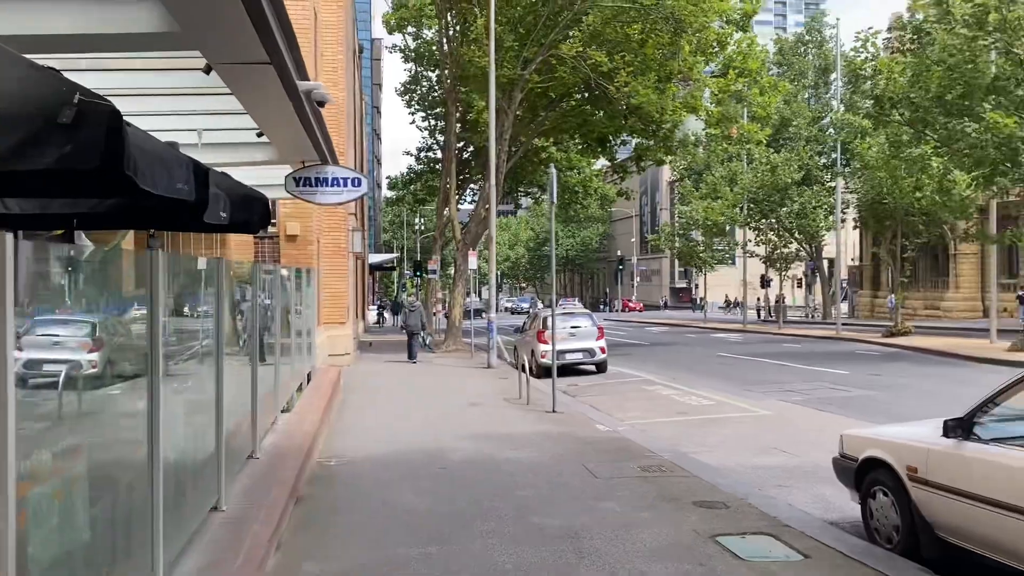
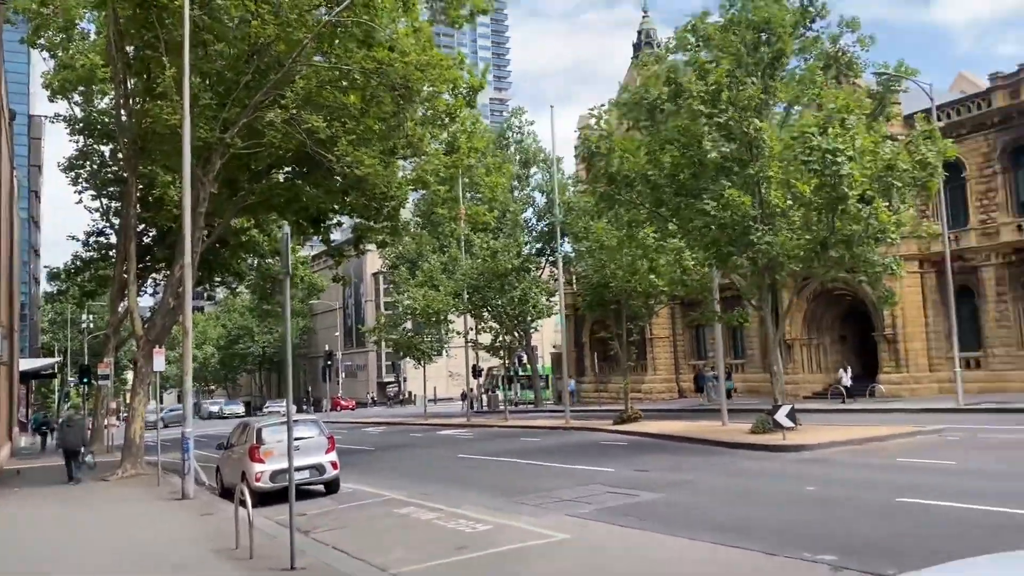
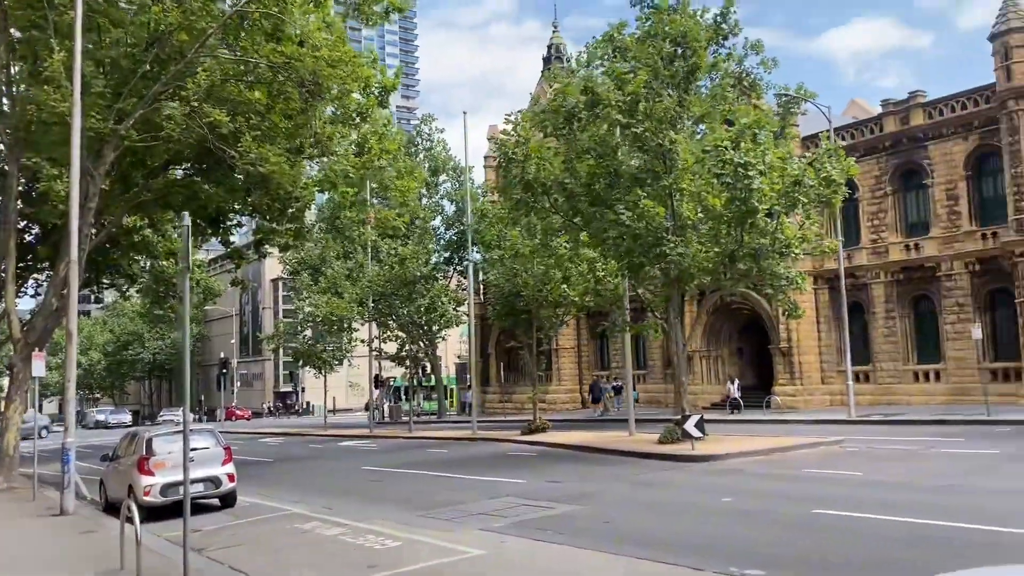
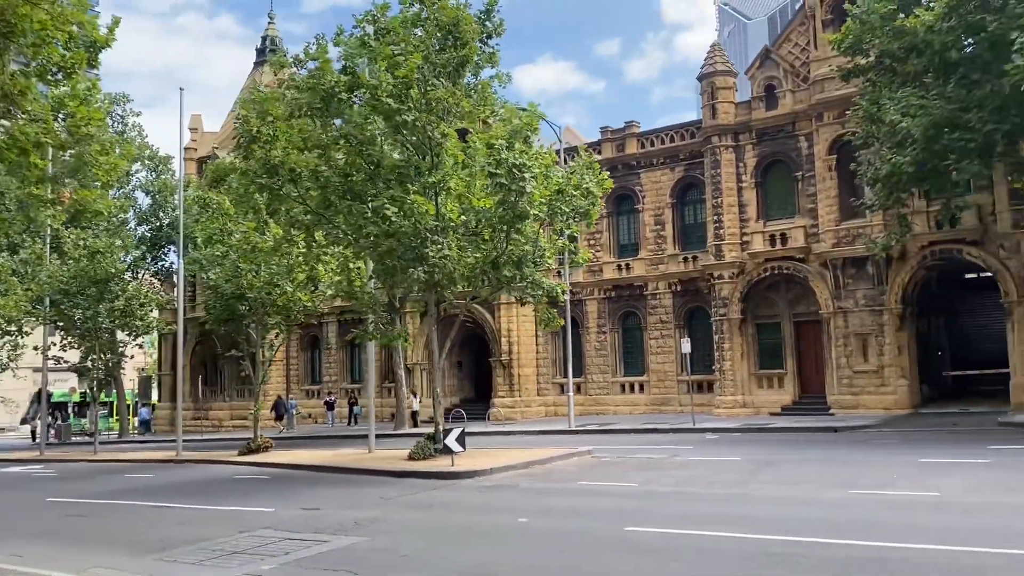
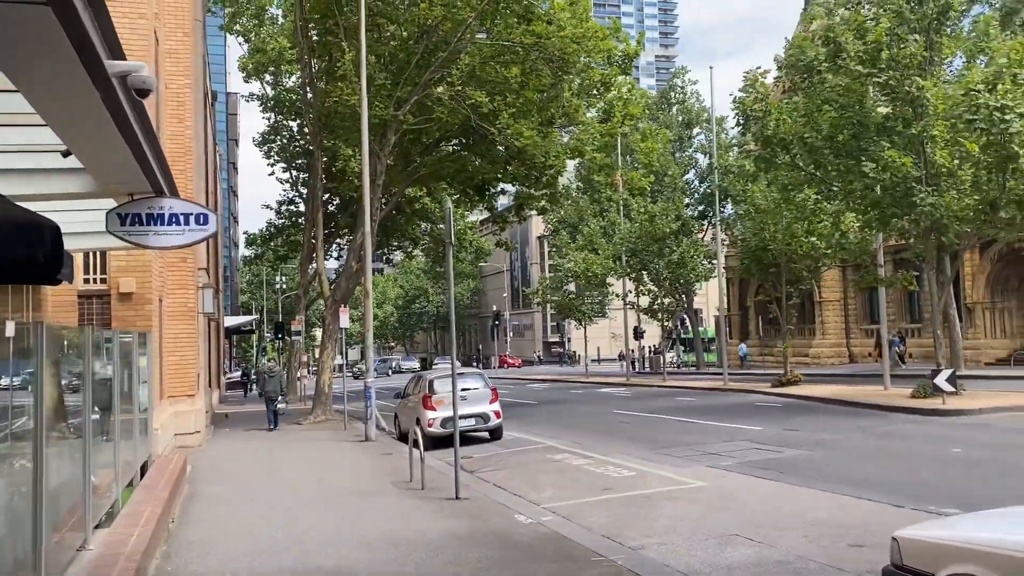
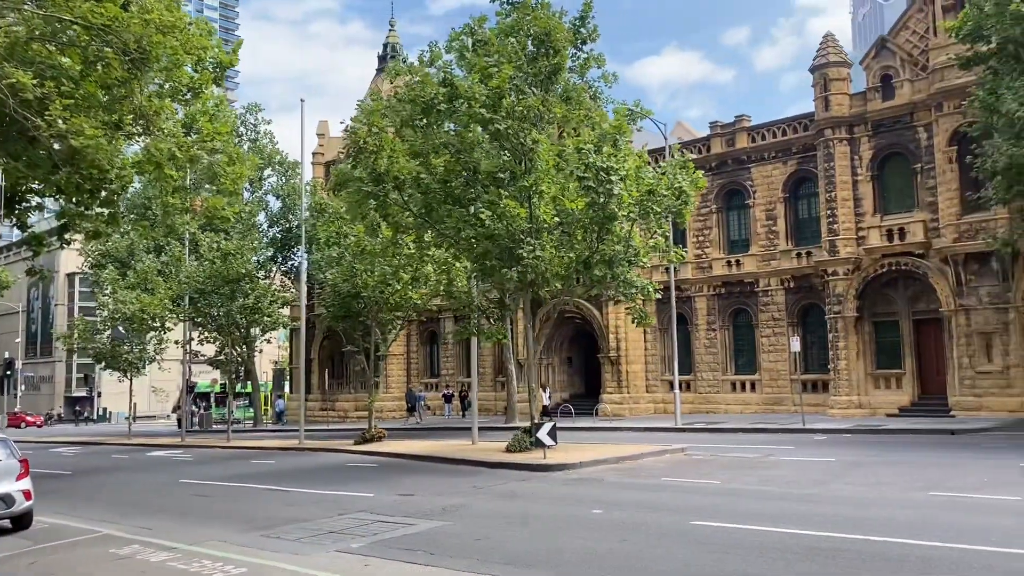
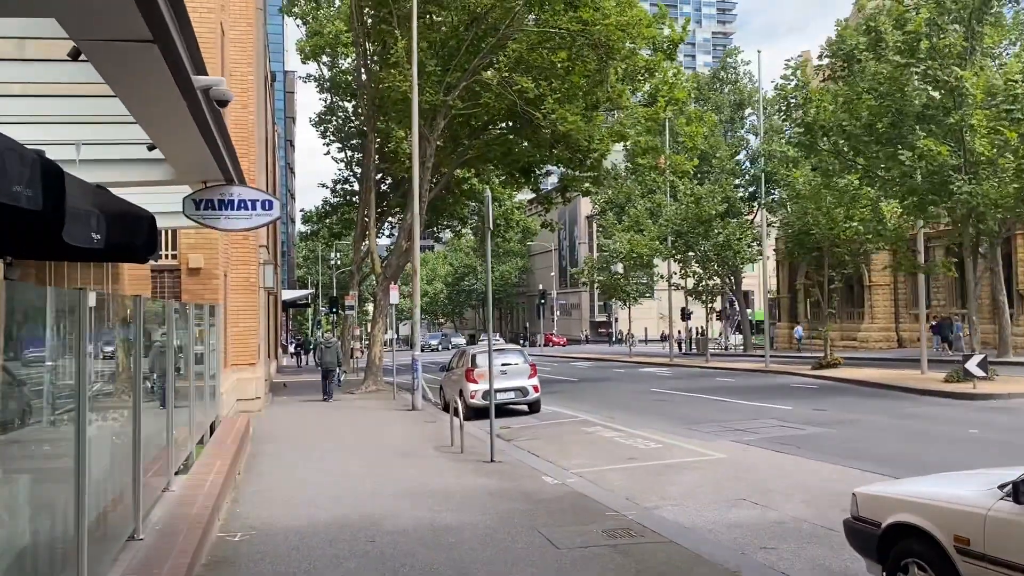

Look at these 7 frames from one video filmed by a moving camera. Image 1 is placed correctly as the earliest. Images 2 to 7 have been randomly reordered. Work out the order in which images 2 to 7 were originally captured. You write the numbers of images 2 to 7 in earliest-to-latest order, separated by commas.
7, 5, 2, 3, 6, 4
